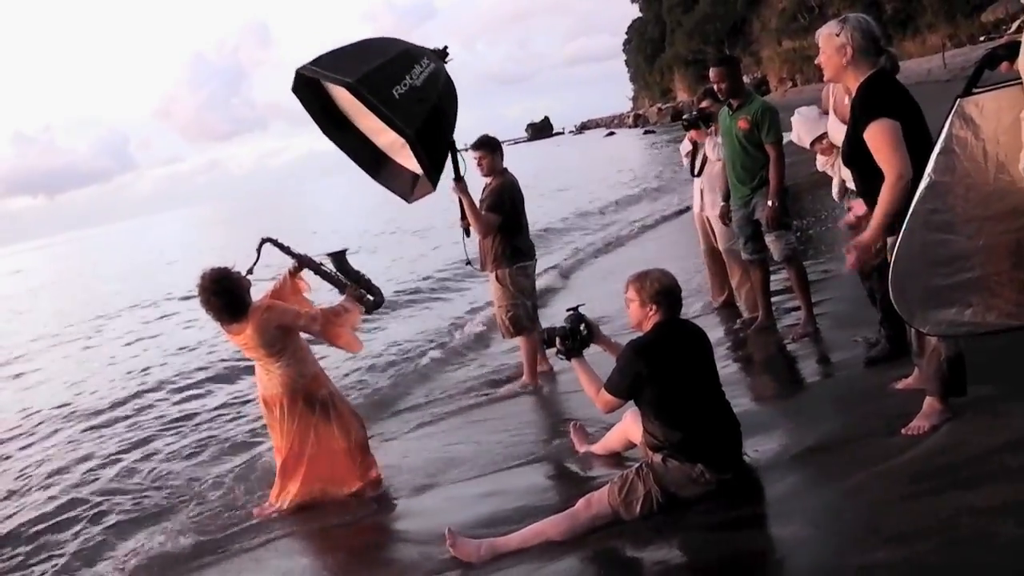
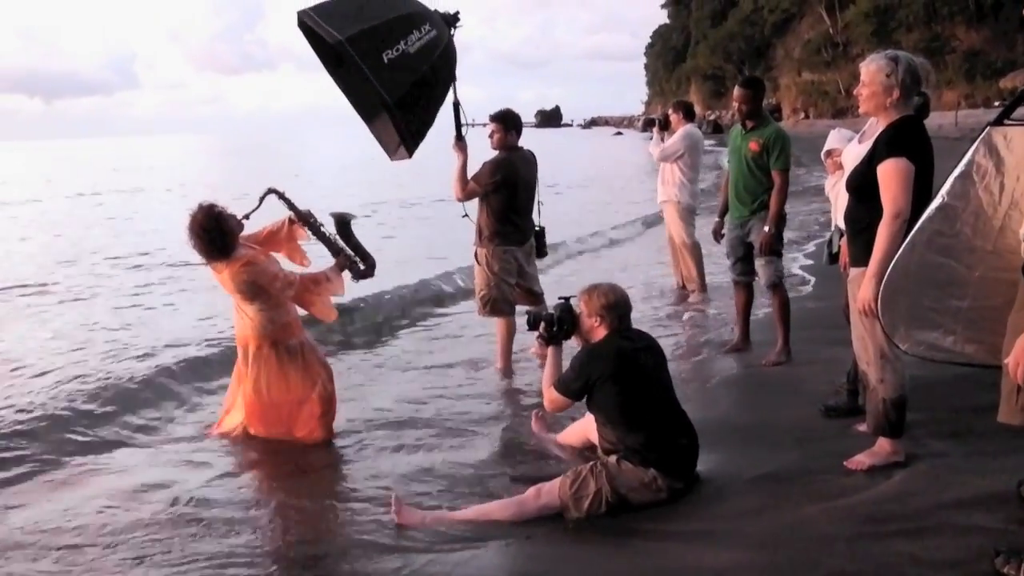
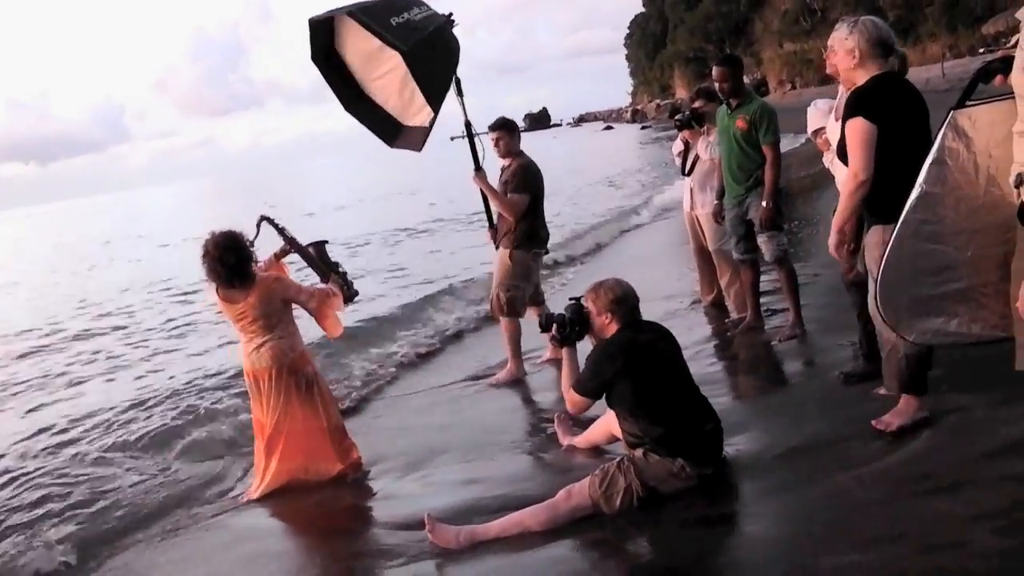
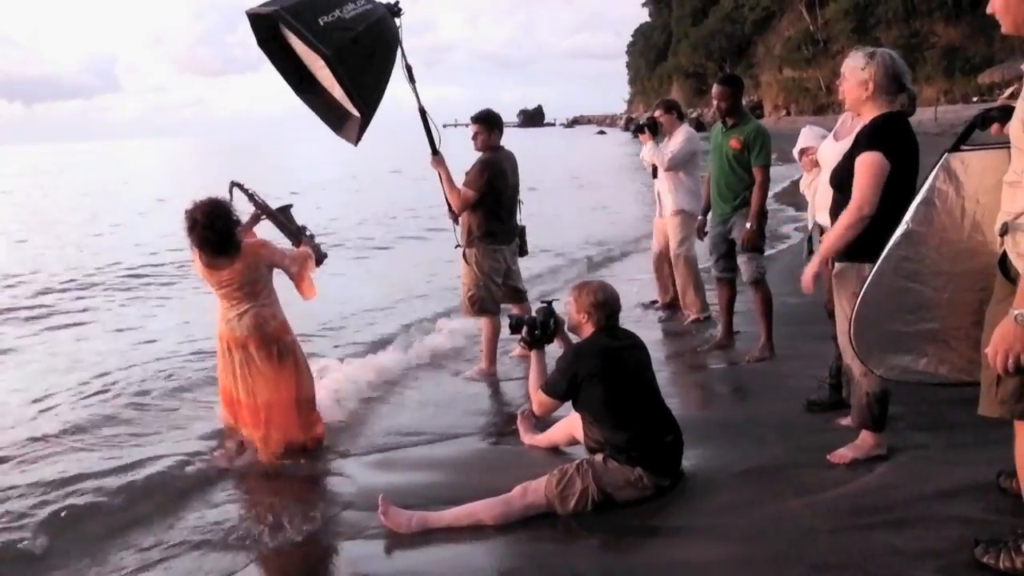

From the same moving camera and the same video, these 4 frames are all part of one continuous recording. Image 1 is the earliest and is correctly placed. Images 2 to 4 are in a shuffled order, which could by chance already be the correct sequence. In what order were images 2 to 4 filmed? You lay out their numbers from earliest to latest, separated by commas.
3, 4, 2
